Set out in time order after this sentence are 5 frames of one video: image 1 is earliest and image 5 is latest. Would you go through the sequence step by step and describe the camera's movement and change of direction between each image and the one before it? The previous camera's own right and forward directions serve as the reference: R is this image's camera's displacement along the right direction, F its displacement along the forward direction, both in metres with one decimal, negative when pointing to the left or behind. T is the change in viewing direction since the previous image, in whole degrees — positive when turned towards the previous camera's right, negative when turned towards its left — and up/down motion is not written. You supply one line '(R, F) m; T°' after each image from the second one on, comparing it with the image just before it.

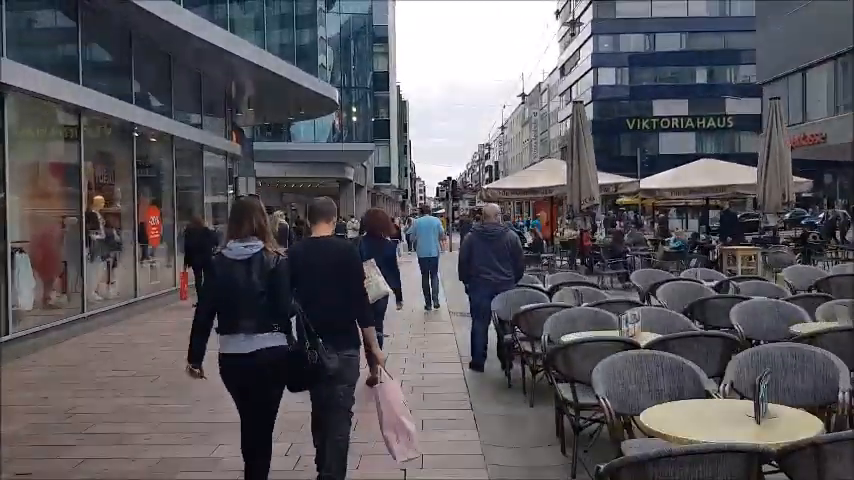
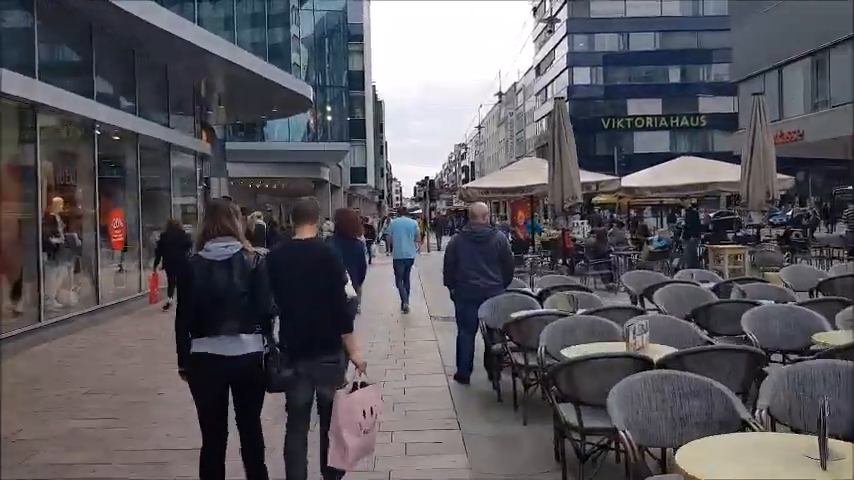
(0.0, +0.6) m; +2°
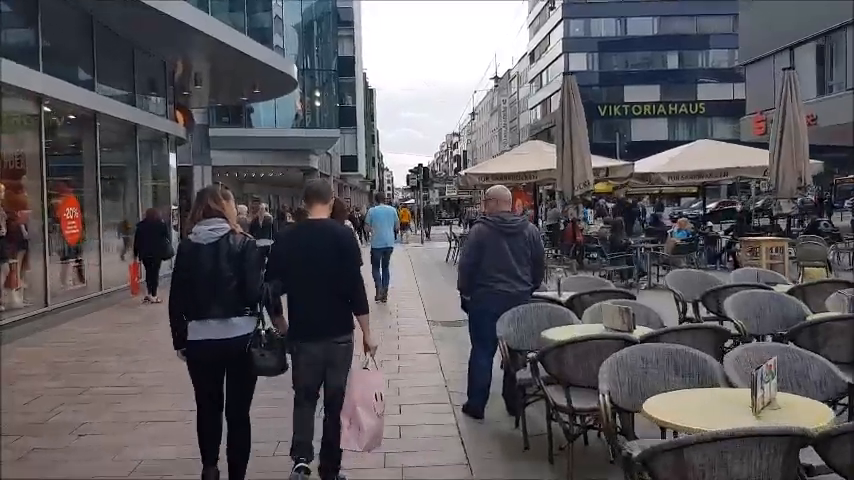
(-0.1, +1.7) m; +1°
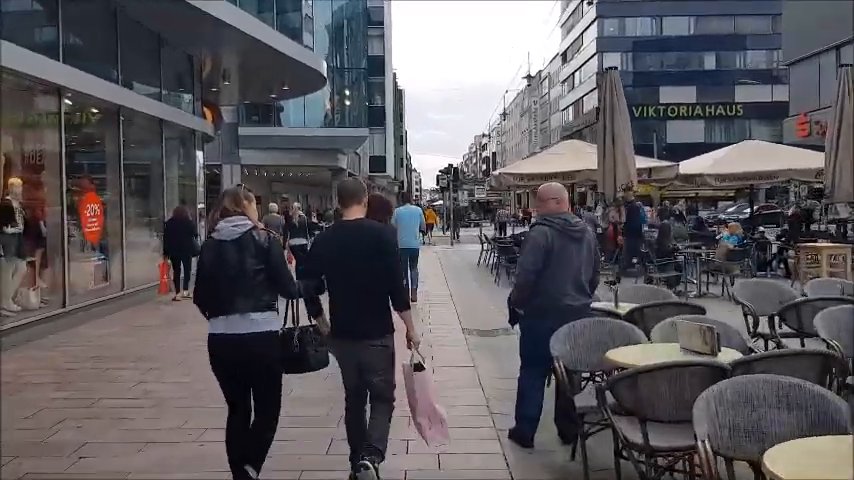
(-0.1, +0.7) m; -2°
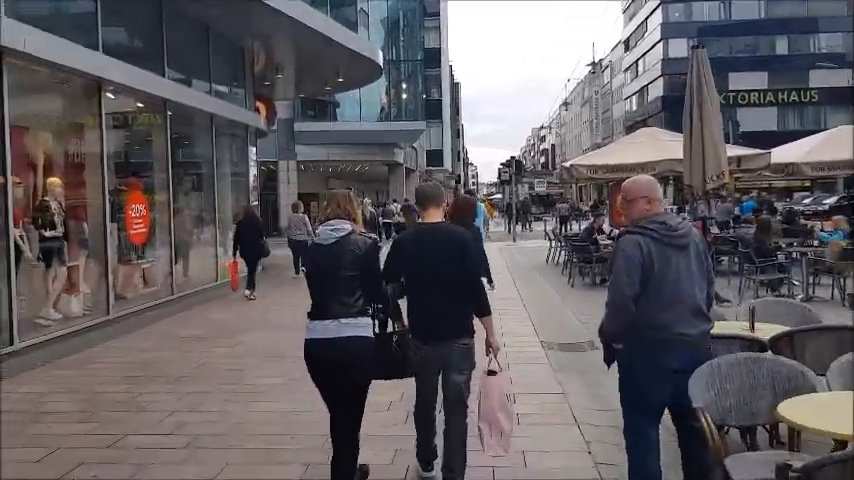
(-0.2, +1.1) m; -4°
